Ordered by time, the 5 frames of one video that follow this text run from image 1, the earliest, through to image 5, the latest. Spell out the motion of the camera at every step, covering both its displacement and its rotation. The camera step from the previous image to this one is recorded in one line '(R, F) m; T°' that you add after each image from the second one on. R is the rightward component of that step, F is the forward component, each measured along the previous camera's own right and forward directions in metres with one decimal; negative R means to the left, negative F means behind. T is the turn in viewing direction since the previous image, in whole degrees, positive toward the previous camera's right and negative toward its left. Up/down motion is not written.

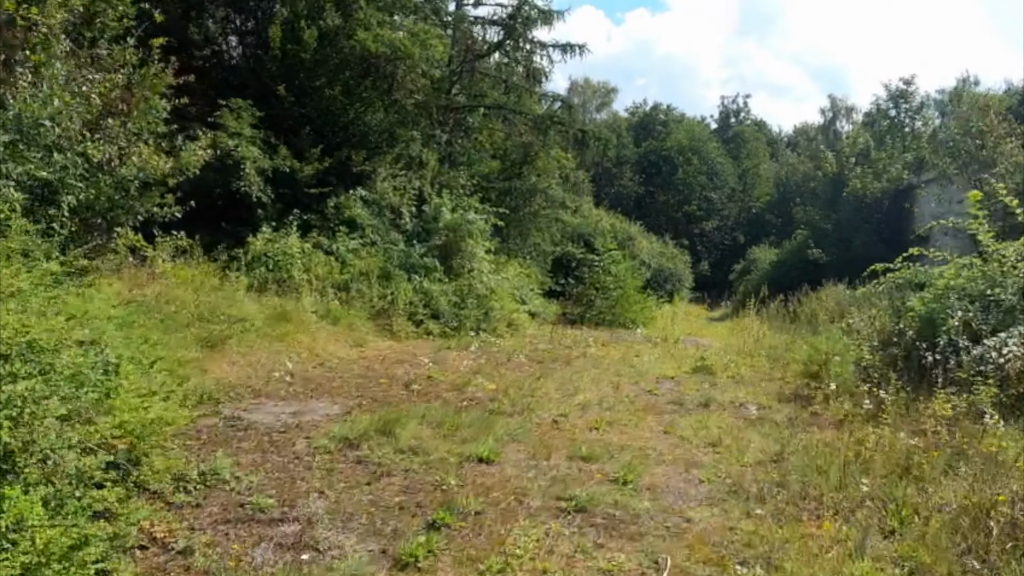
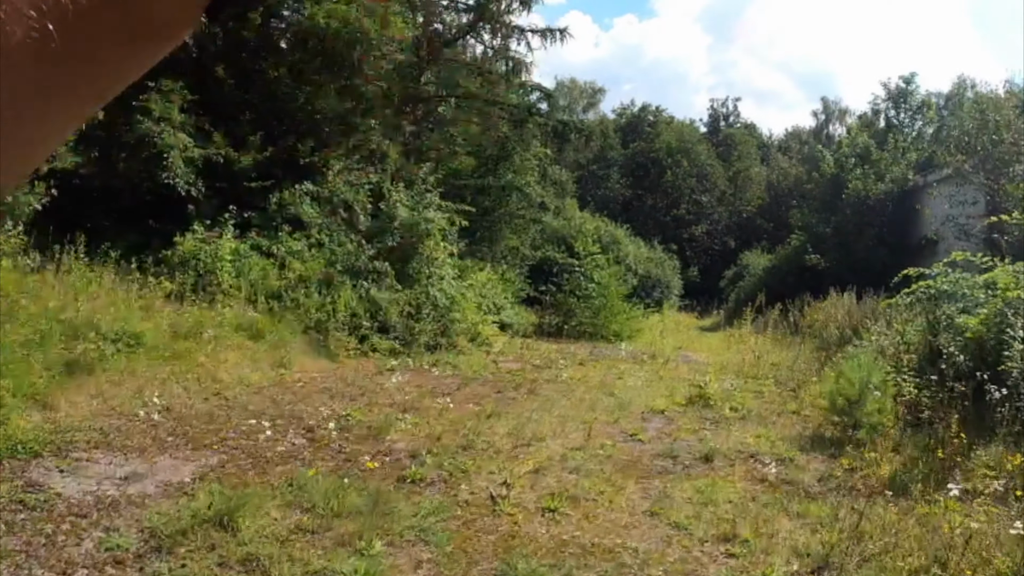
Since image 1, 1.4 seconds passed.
(+0.2, +1.8) m; +1°
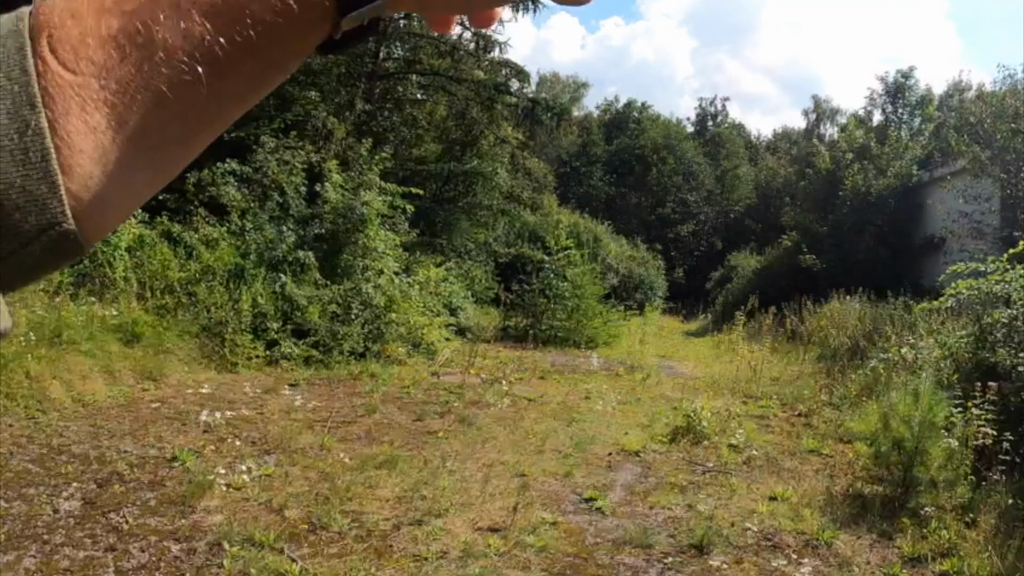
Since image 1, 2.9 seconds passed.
(+0.2, +1.8) m; +1°
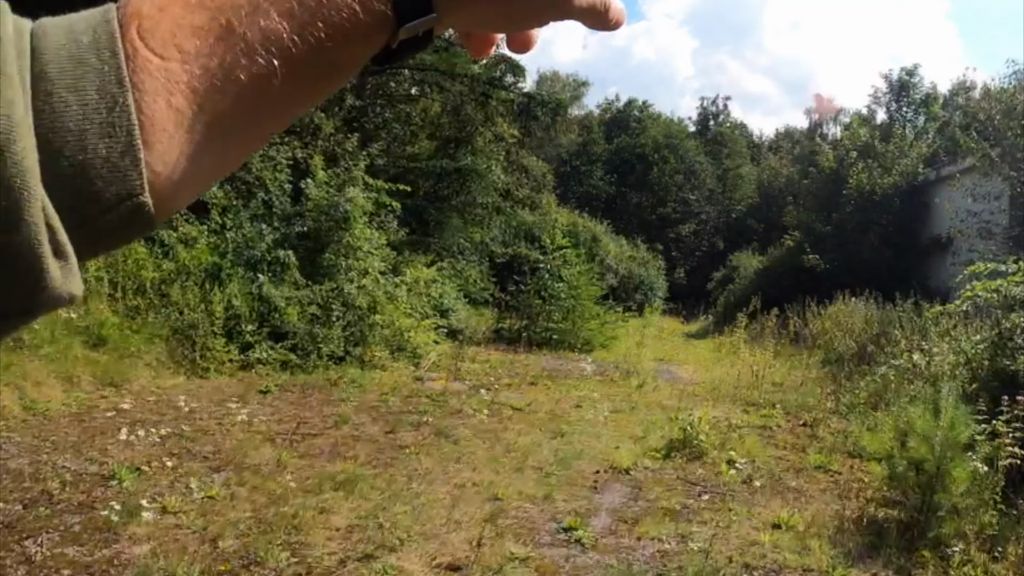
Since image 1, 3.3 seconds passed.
(+0.1, +0.4) m; 0°
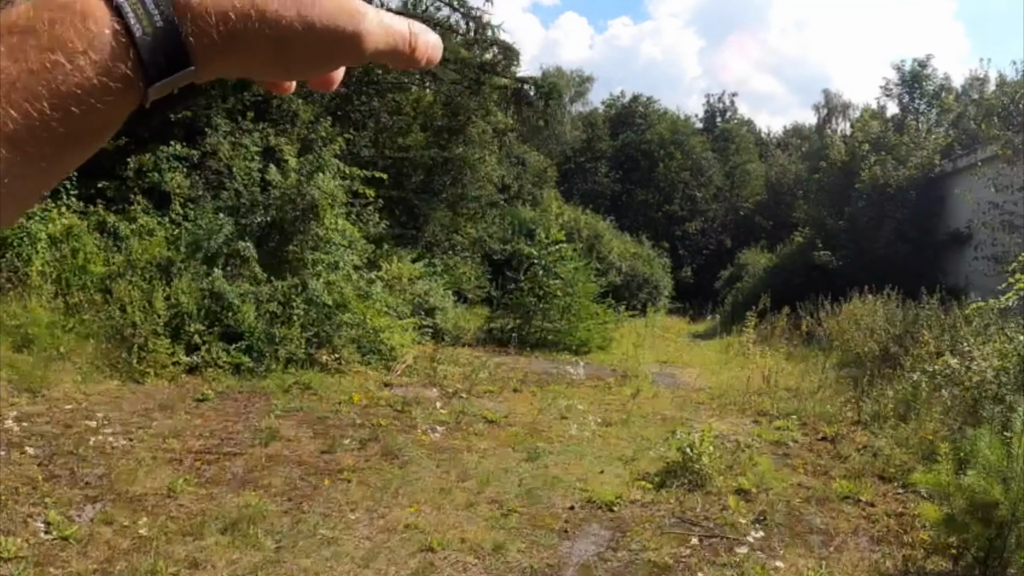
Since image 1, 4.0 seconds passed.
(+0.1, +0.9) m; 0°
